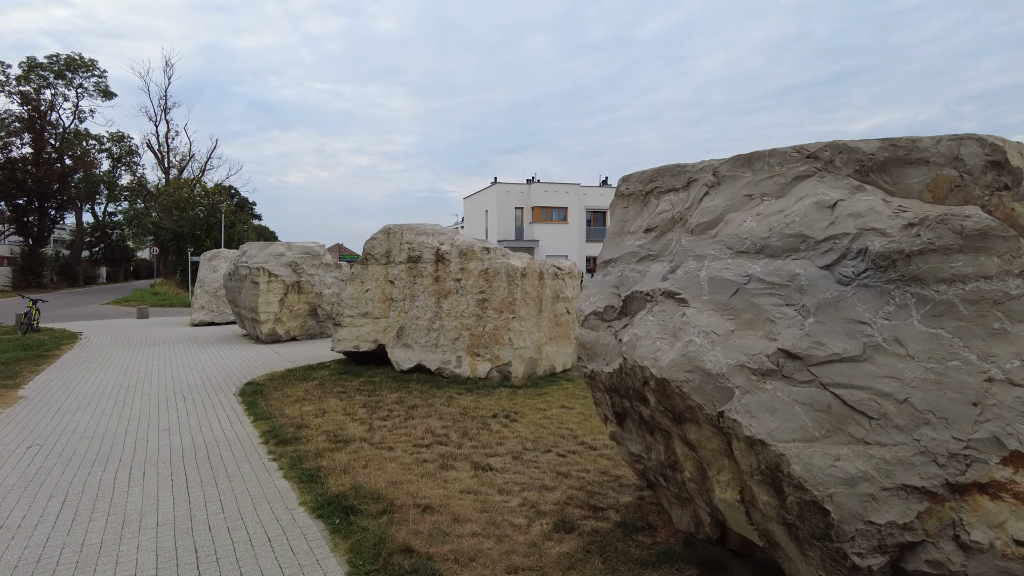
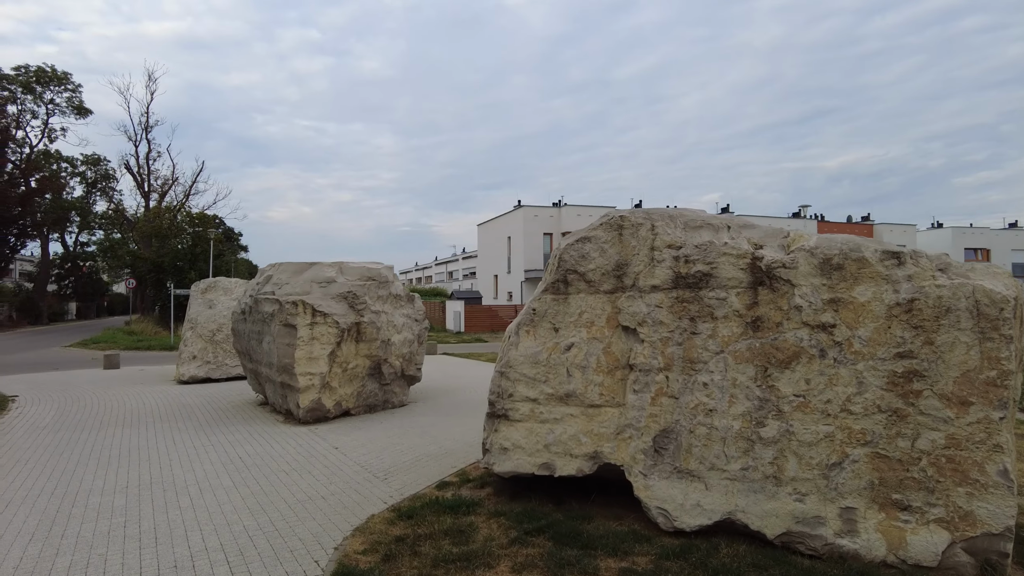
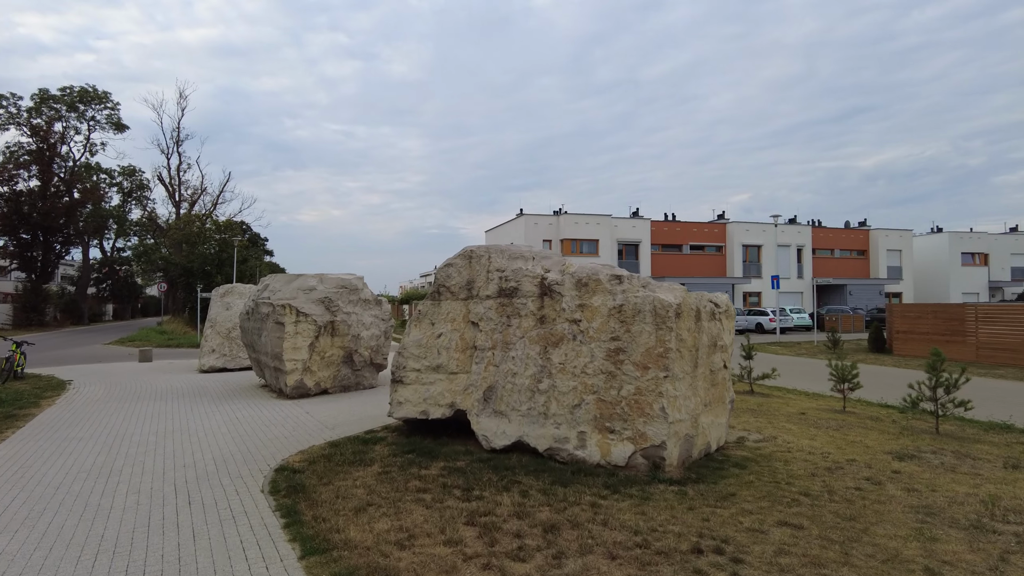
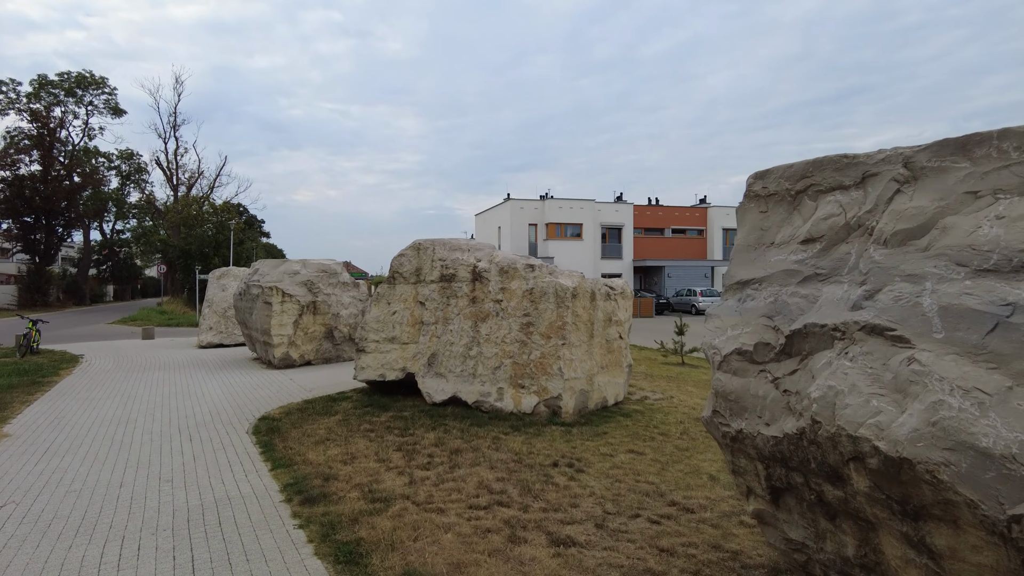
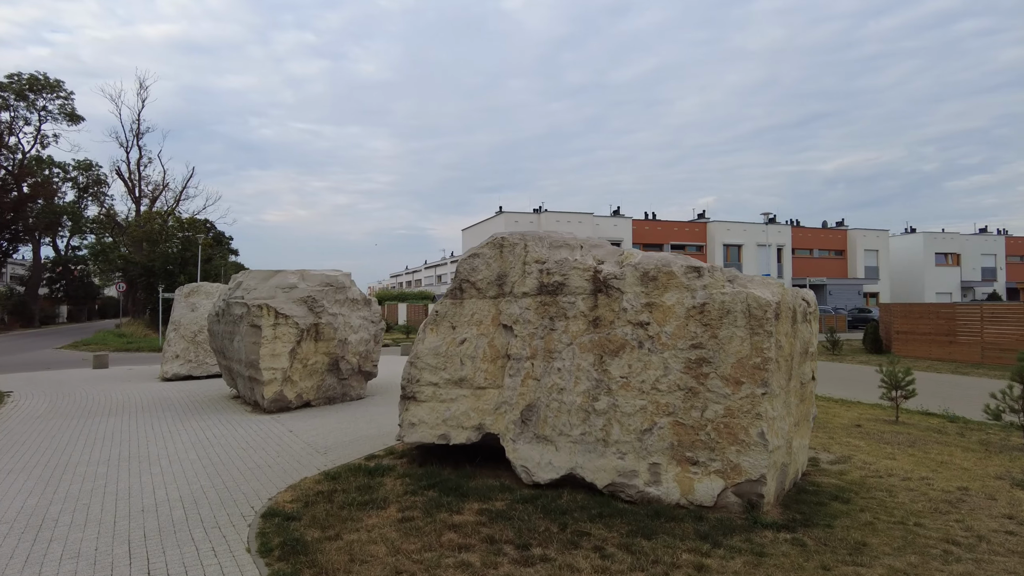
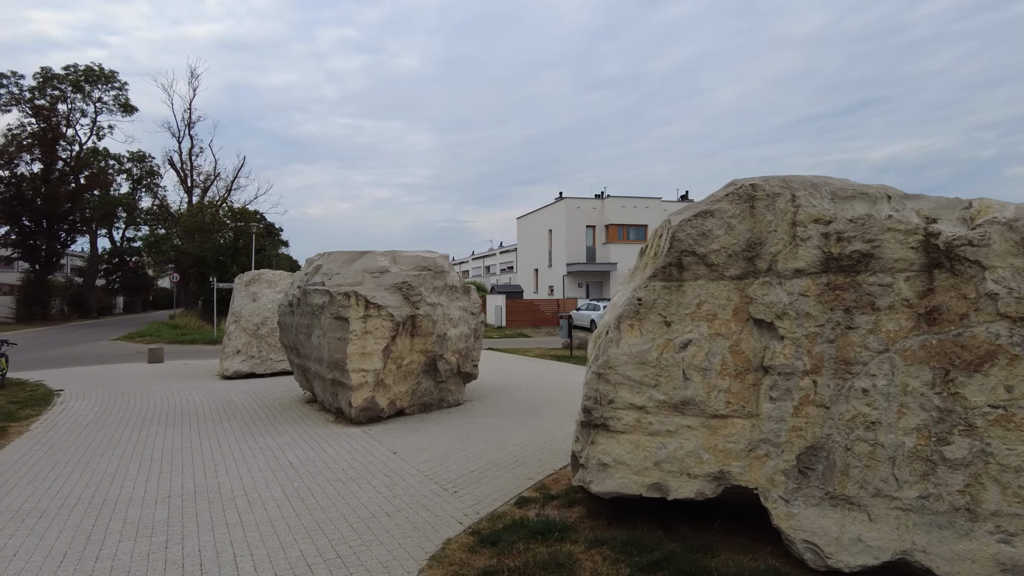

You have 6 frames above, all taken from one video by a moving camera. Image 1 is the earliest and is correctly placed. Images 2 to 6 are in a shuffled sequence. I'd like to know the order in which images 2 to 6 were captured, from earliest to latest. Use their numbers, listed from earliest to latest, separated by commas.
4, 3, 5, 2, 6
